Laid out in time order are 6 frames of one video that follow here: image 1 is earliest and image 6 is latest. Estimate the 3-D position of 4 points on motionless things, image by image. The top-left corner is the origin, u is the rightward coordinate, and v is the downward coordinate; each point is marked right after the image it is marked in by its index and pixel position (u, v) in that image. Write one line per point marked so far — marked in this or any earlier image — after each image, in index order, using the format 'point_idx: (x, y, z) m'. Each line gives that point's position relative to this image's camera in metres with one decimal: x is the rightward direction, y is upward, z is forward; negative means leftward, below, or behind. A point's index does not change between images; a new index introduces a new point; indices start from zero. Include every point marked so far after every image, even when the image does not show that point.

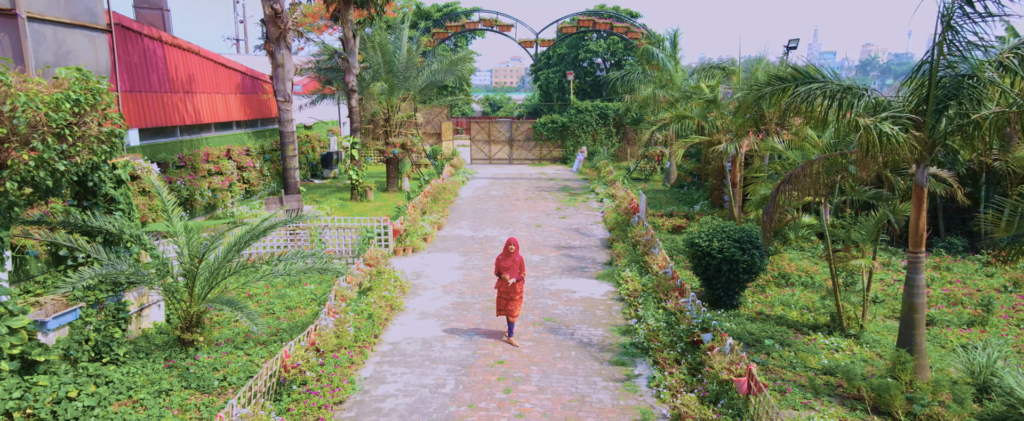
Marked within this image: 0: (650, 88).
0: (+3.9, +3.5, +18.7) m
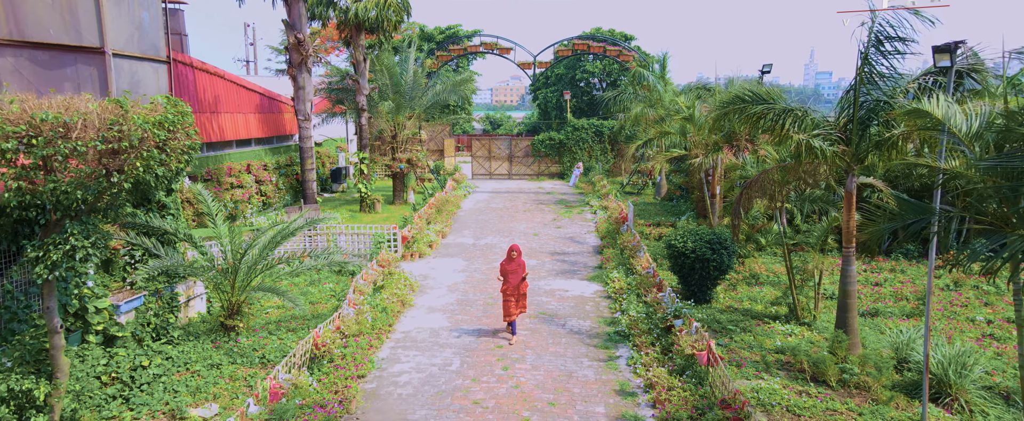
0: (+3.9, +3.2, +20.0) m
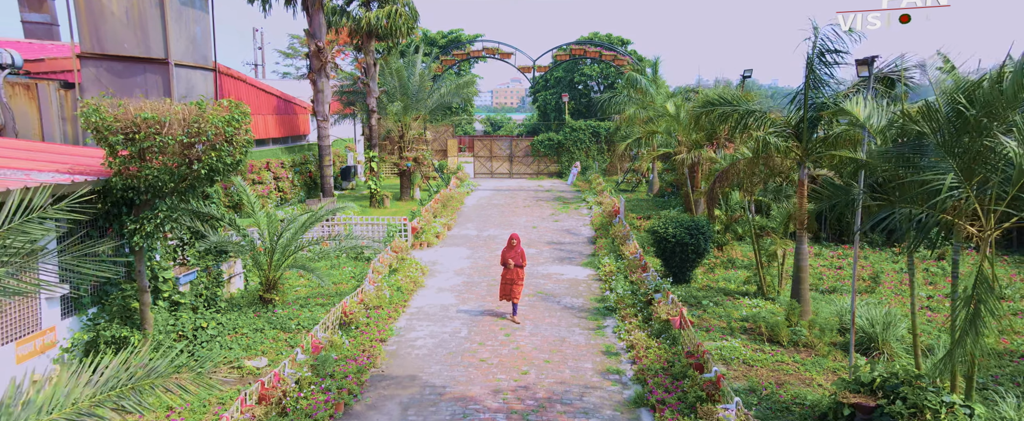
0: (+3.9, +3.3, +21.3) m
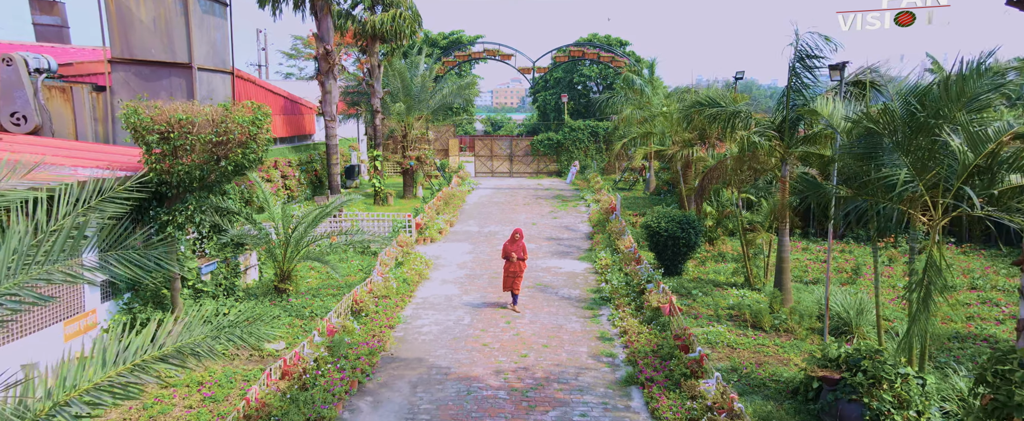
0: (+3.9, +3.4, +22.0) m
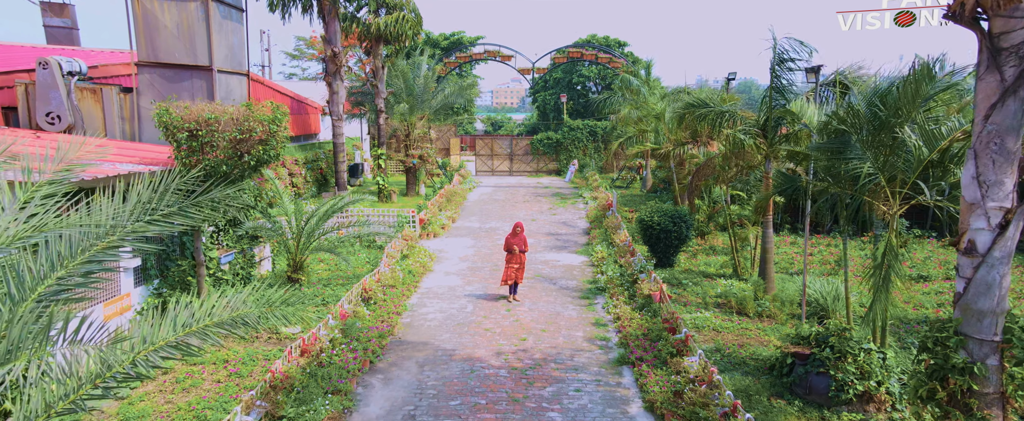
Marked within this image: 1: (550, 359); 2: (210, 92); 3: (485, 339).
0: (+3.9, +3.5, +22.6) m
1: (+0.5, -2.0, +8.8) m
2: (-4.6, +1.8, +10.0) m
3: (-0.4, -1.9, +9.6) m
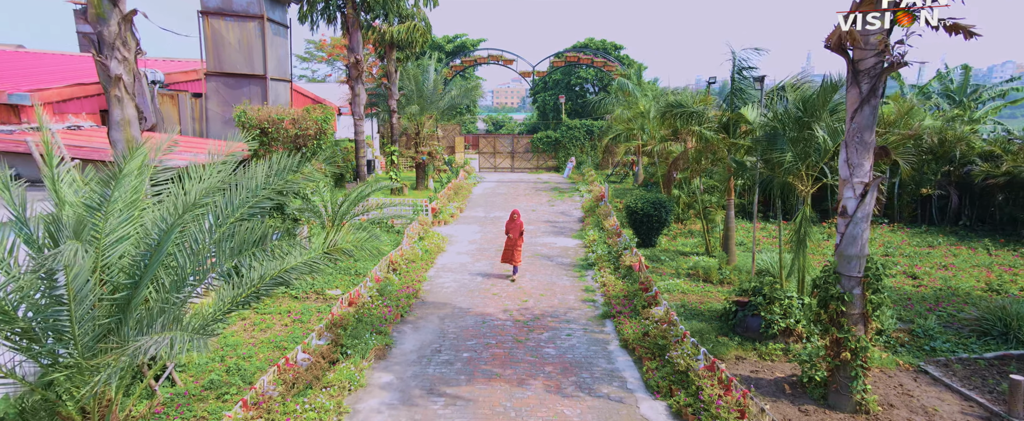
0: (+4.0, +3.8, +24.6) m
1: (+0.6, -1.7, +10.8) m
2: (-4.5, +2.1, +12.0) m
3: (-0.3, -1.6, +11.6) m
